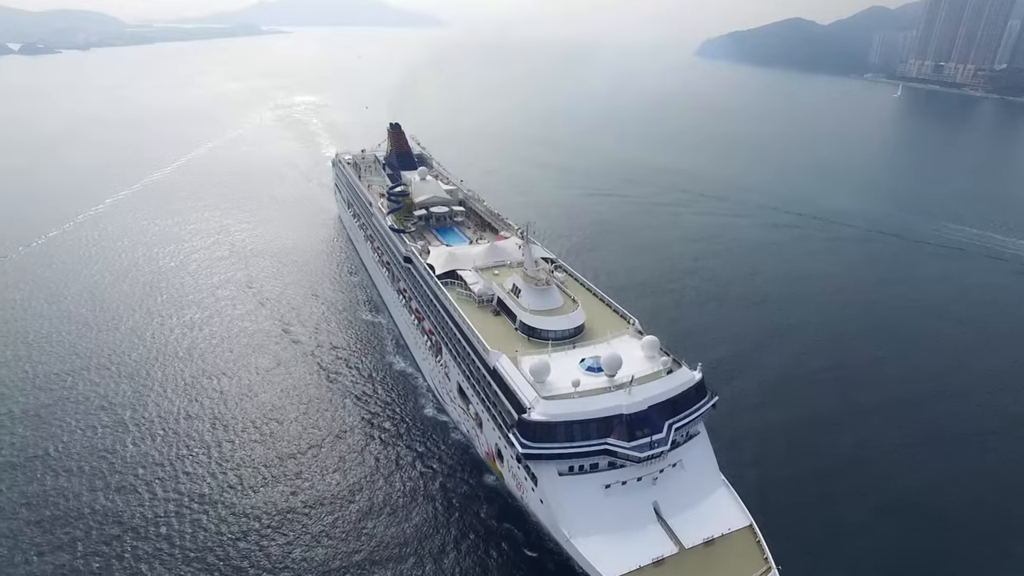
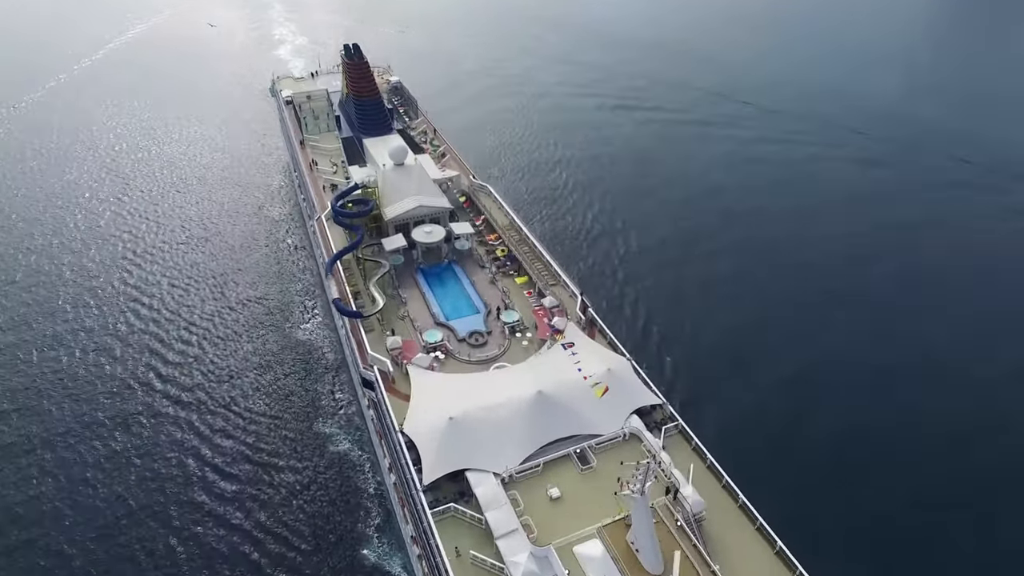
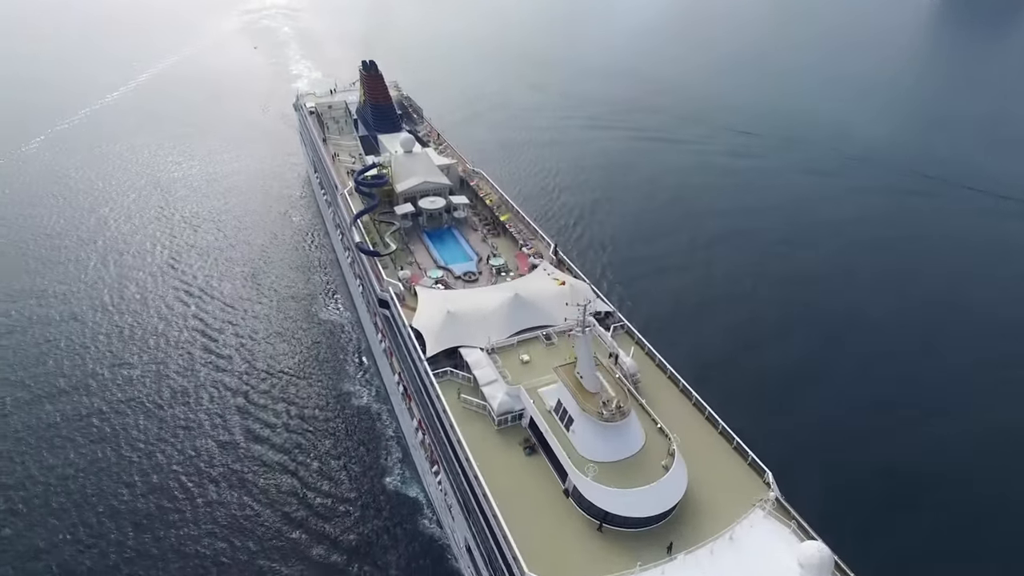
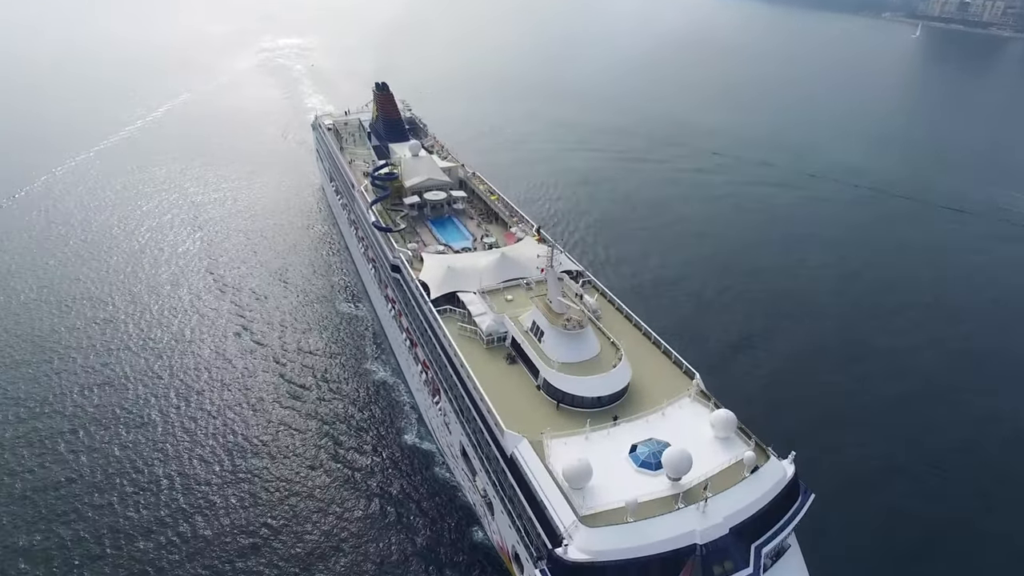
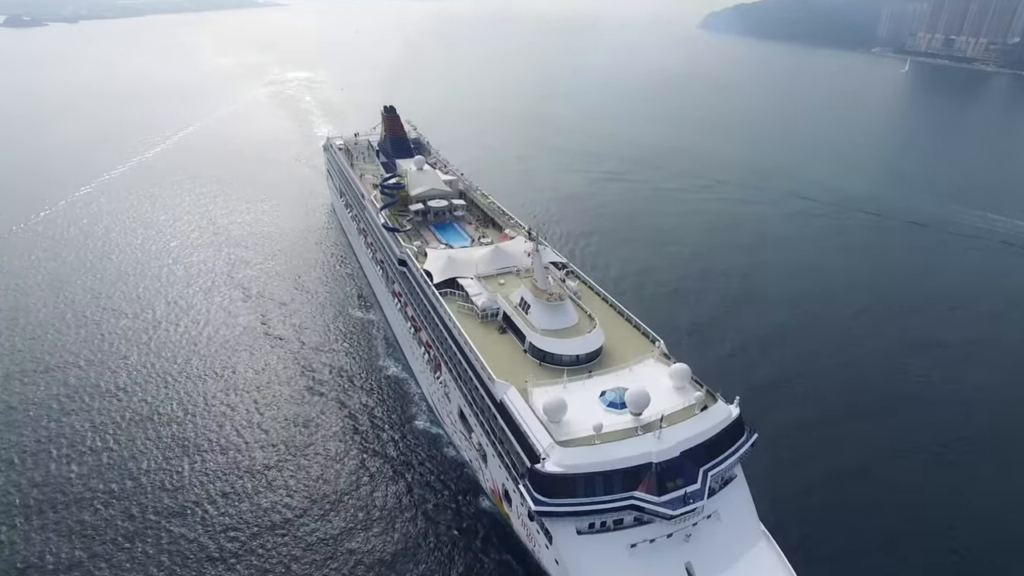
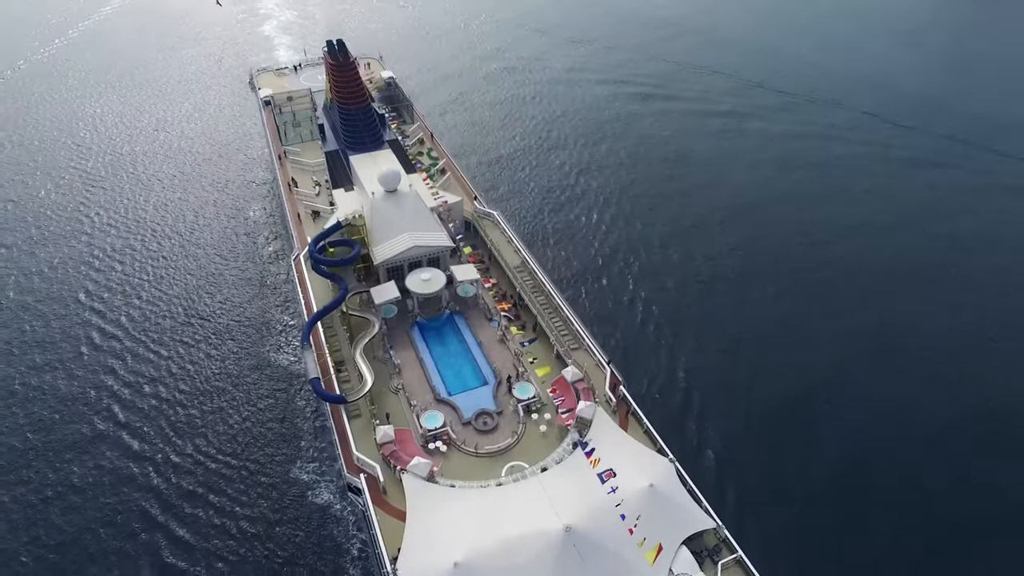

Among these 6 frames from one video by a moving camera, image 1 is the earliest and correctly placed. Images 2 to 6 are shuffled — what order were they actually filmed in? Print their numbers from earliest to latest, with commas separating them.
5, 4, 3, 2, 6
